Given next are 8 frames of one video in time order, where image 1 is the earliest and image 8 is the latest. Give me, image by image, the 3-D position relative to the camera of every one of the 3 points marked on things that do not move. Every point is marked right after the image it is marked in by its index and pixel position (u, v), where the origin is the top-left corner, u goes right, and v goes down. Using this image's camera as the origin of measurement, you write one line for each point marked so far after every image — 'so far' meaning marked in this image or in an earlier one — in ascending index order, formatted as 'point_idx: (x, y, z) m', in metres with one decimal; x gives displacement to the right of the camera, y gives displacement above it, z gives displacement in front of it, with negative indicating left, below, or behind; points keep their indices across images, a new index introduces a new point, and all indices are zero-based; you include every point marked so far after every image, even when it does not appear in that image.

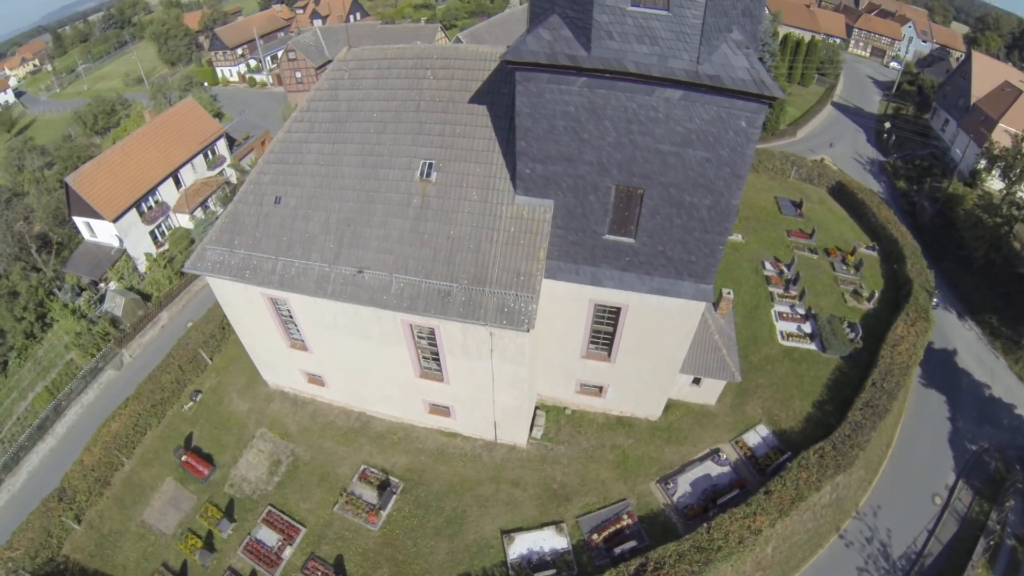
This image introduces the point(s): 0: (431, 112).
0: (-2.4, +5.1, +15.4) m
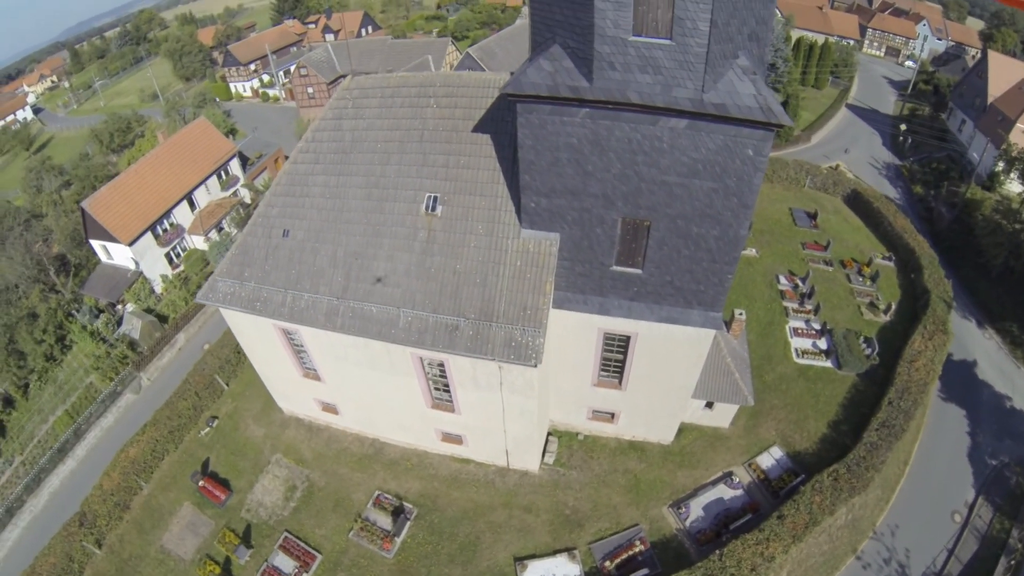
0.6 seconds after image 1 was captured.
0: (-2.2, +4.1, +15.4) m
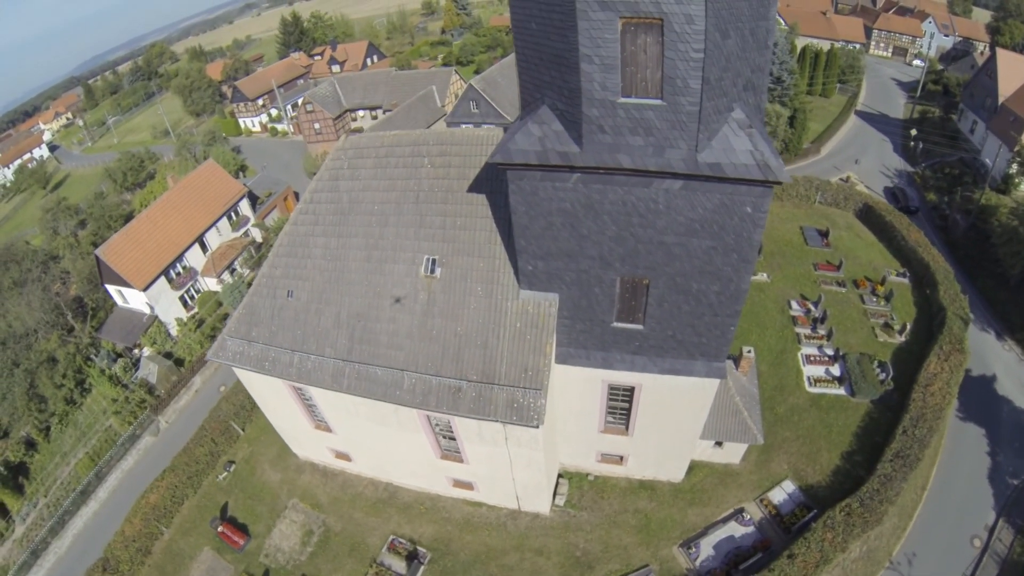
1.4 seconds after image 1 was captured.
0: (-2.3, +2.4, +15.5) m
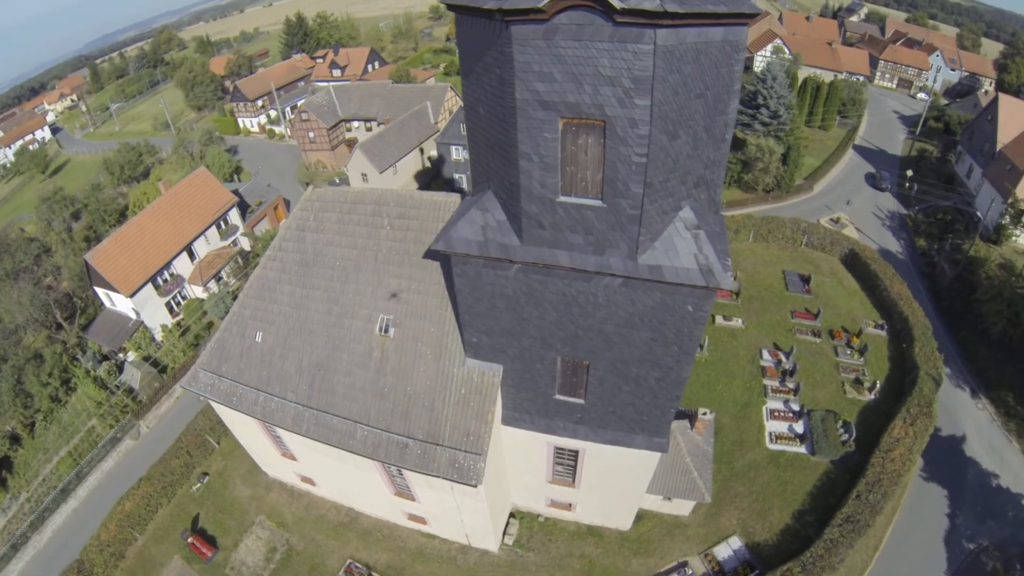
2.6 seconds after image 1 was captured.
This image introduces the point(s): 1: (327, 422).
0: (-3.7, +0.7, +15.8) m
1: (-5.7, -4.1, +16.5) m
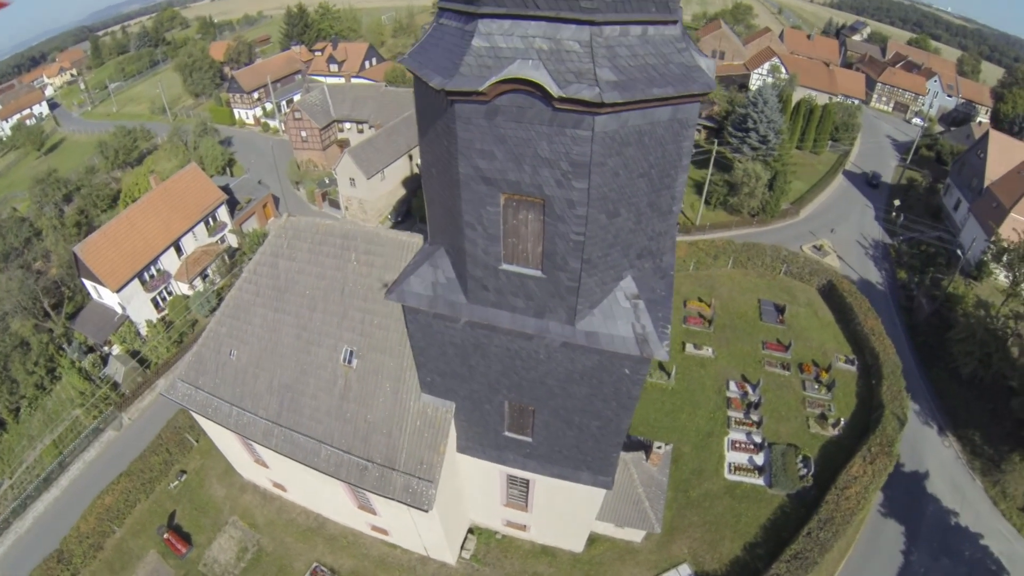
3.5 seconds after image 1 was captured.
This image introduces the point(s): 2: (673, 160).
0: (-4.8, -0.3, +16.2) m
1: (-7.1, -4.9, +16.9) m
2: (+3.2, +2.5, +10.8) m
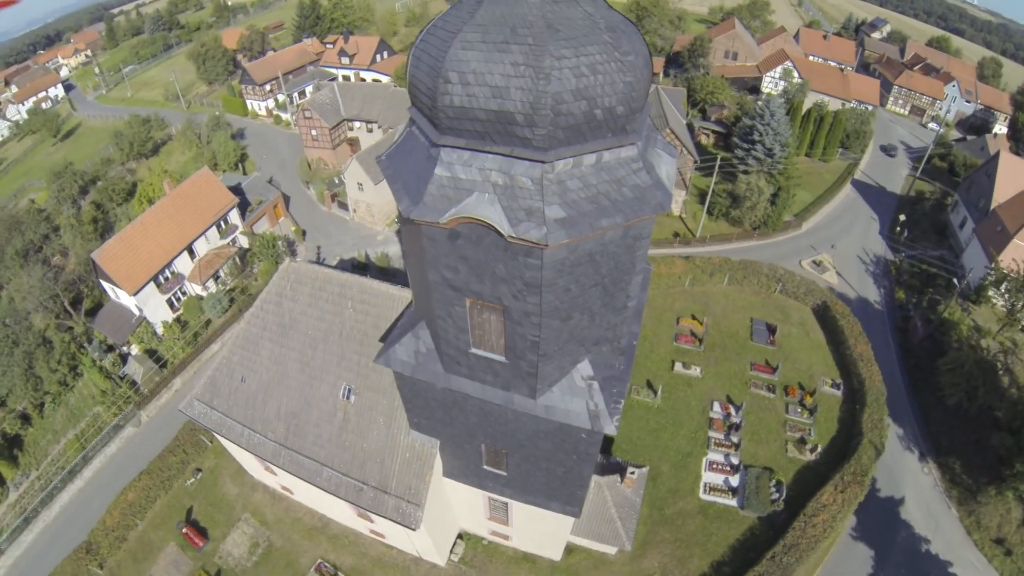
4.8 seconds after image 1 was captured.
0: (-5.4, -1.6, +17.3) m
1: (-7.9, -6.1, +18.5) m
2: (+2.5, +0.5, +11.5) m
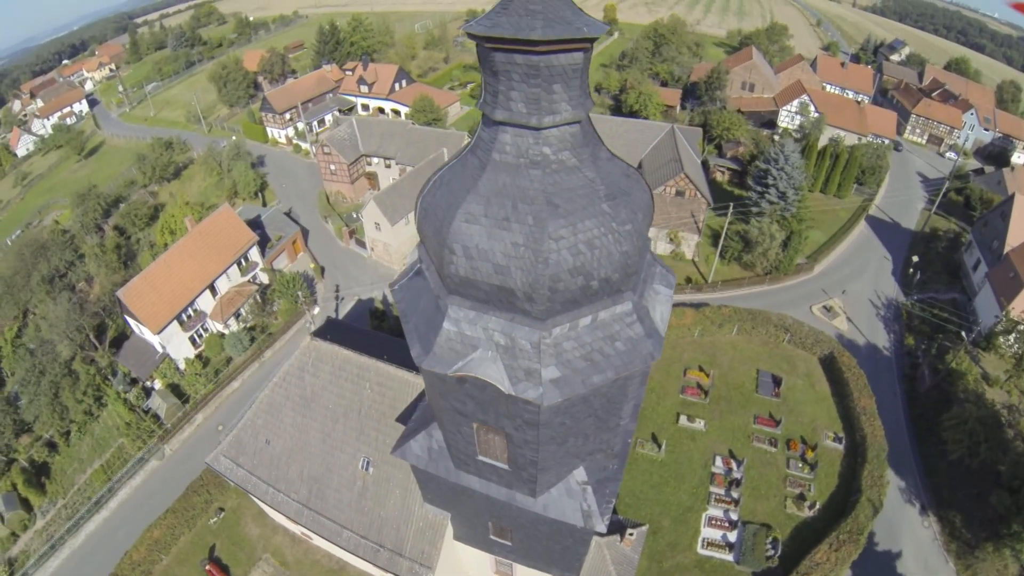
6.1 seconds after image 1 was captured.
0: (-5.3, -4.3, +18.3) m
1: (-7.8, -8.8, +19.7) m
2: (+2.5, -2.6, +12.2) m
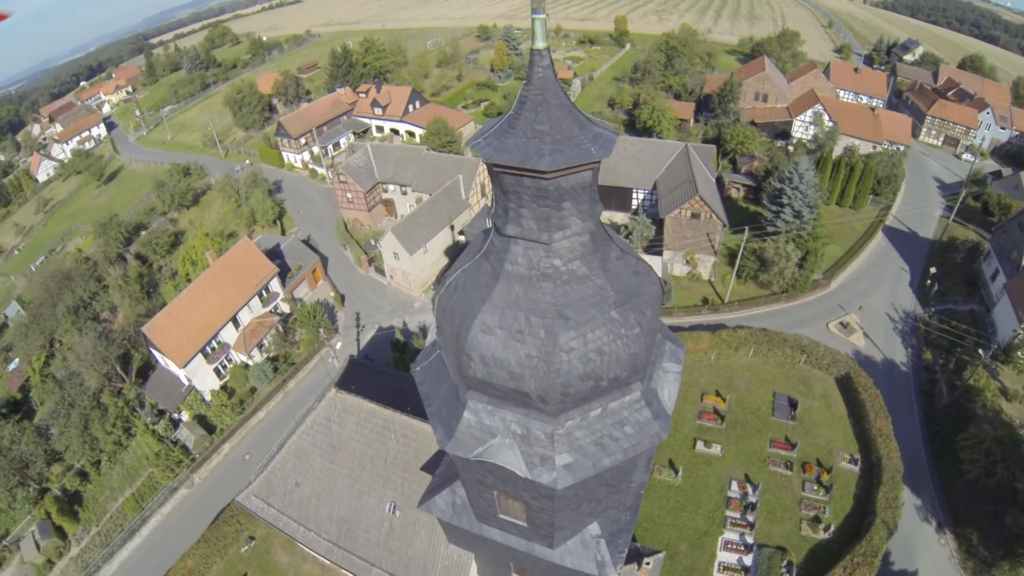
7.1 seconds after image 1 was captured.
0: (-4.7, -6.3, +19.3) m
1: (-7.0, -10.8, +20.8) m
2: (+2.9, -4.5, +12.9) m
